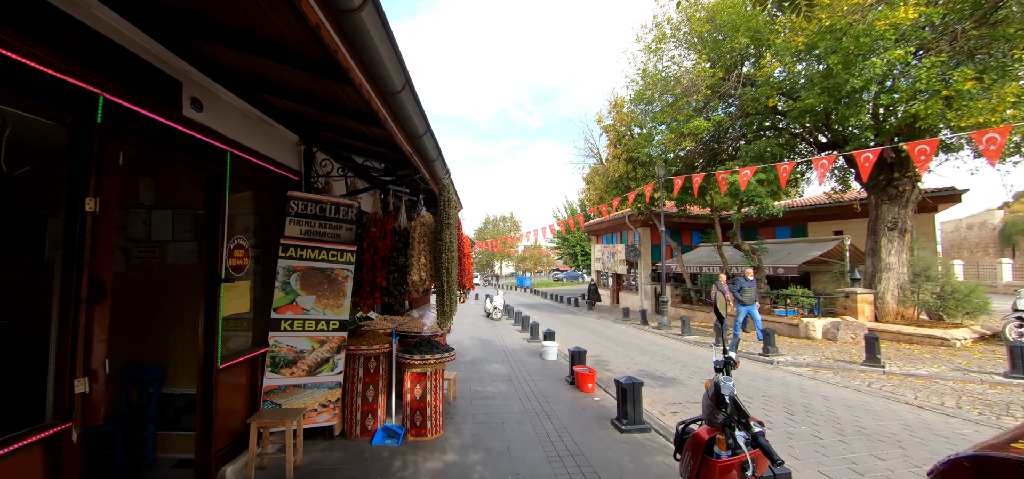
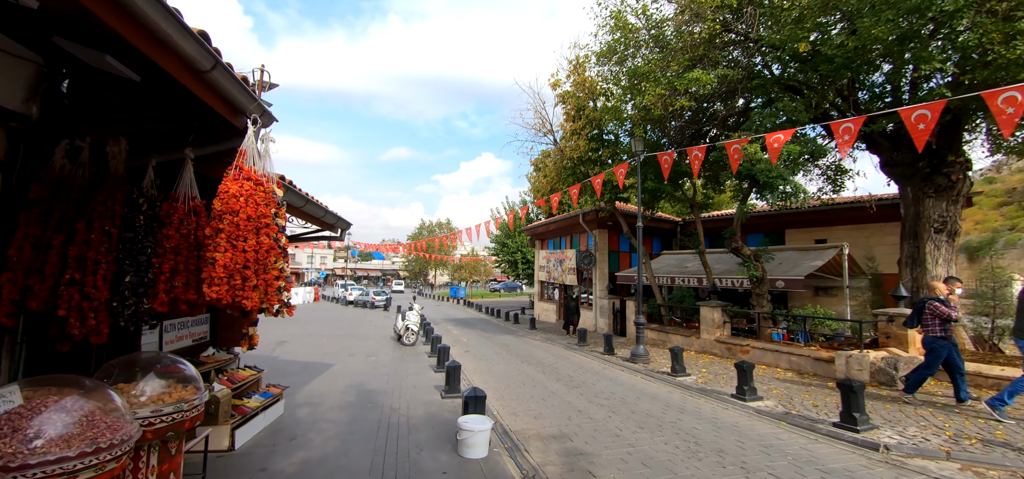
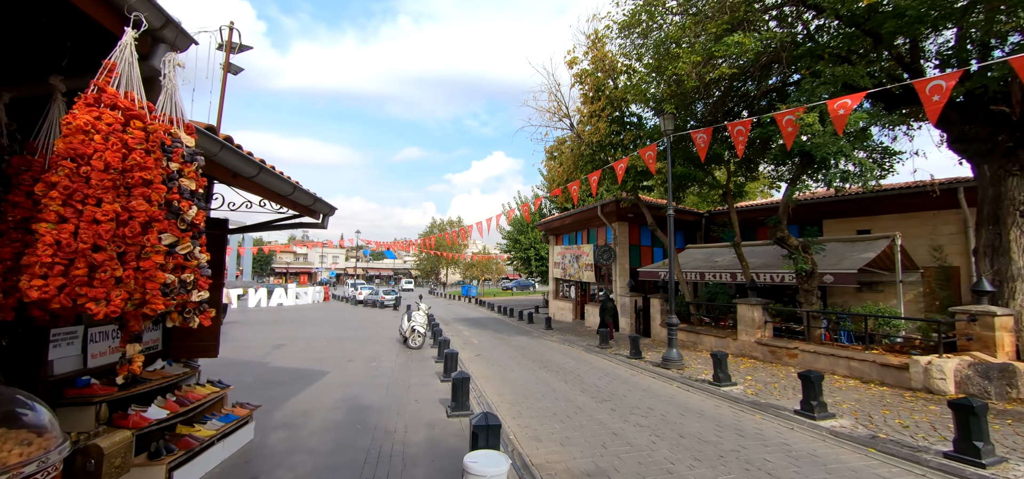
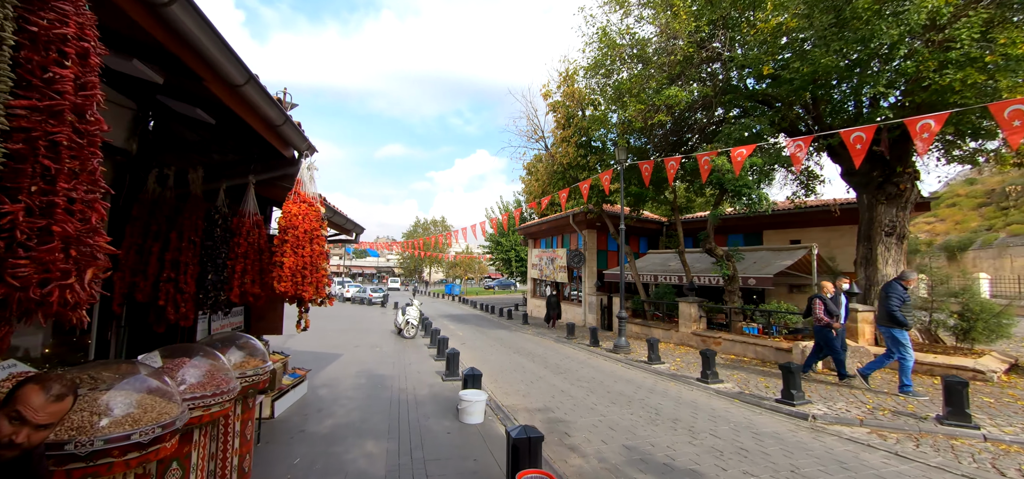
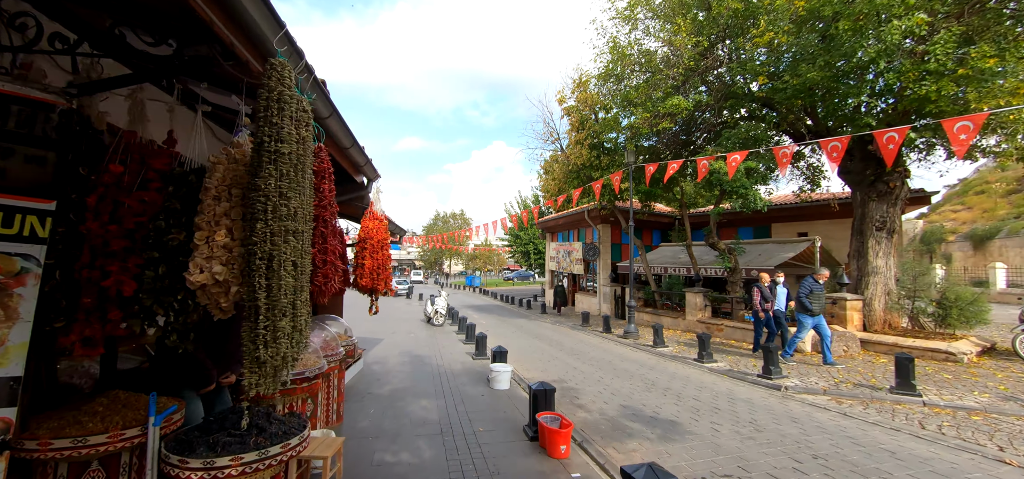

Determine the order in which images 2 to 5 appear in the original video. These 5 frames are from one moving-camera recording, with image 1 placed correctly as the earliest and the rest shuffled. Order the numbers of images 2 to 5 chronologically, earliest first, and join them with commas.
5, 4, 2, 3
